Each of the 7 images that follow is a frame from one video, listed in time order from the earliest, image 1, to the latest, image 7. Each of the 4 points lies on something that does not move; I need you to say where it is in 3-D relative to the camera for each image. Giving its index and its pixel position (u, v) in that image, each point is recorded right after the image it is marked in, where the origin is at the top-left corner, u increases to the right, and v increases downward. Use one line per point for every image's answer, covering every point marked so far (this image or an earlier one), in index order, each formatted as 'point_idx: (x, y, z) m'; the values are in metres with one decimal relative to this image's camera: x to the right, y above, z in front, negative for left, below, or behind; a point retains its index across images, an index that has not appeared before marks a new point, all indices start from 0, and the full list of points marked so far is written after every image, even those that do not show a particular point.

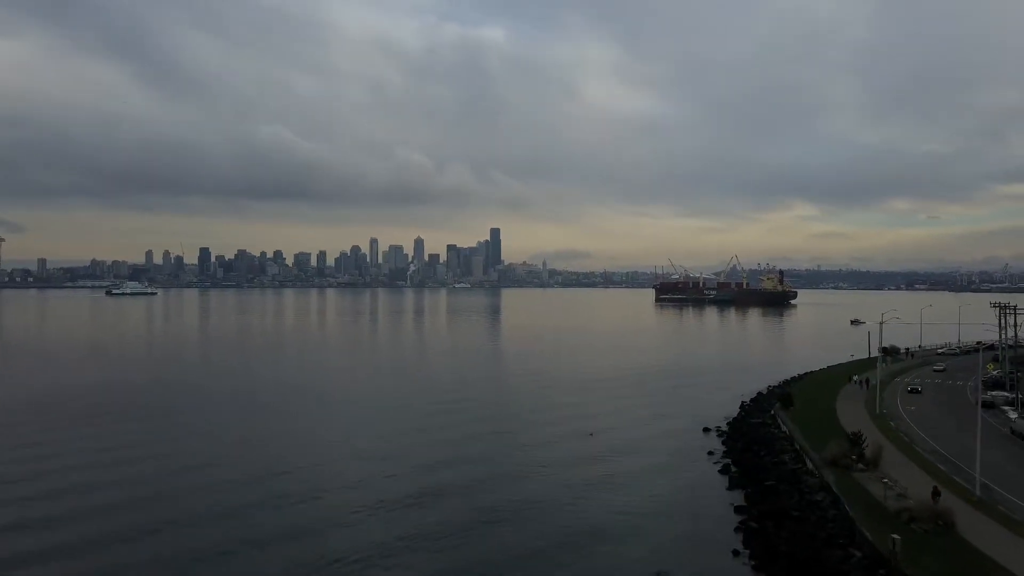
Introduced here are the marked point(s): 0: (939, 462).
0: (+11.9, -4.8, +19.5) m
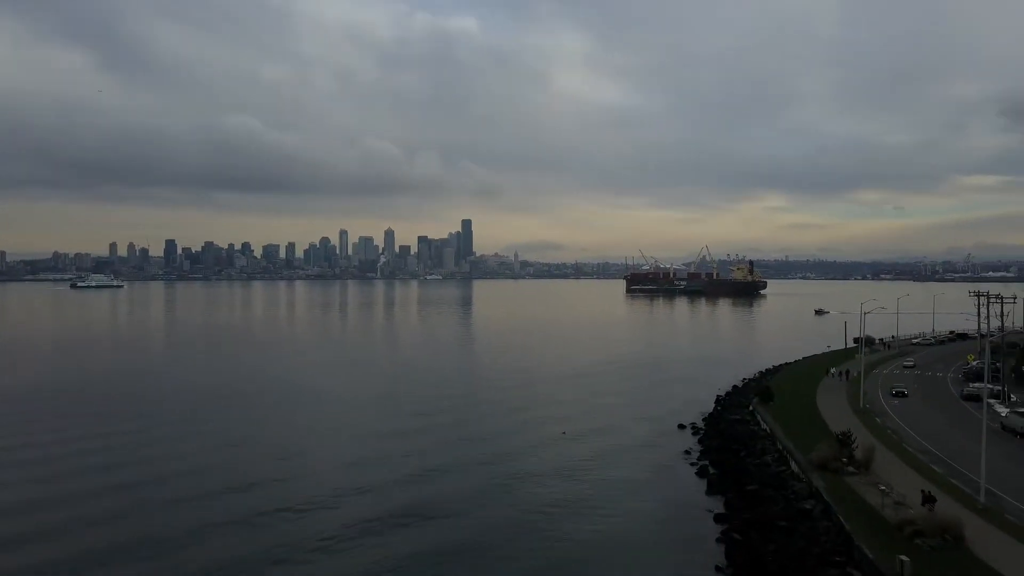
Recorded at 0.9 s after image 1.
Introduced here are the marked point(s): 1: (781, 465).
0: (+10.9, -4.5, +18.2) m
1: (+7.6, -5.0, +19.8) m
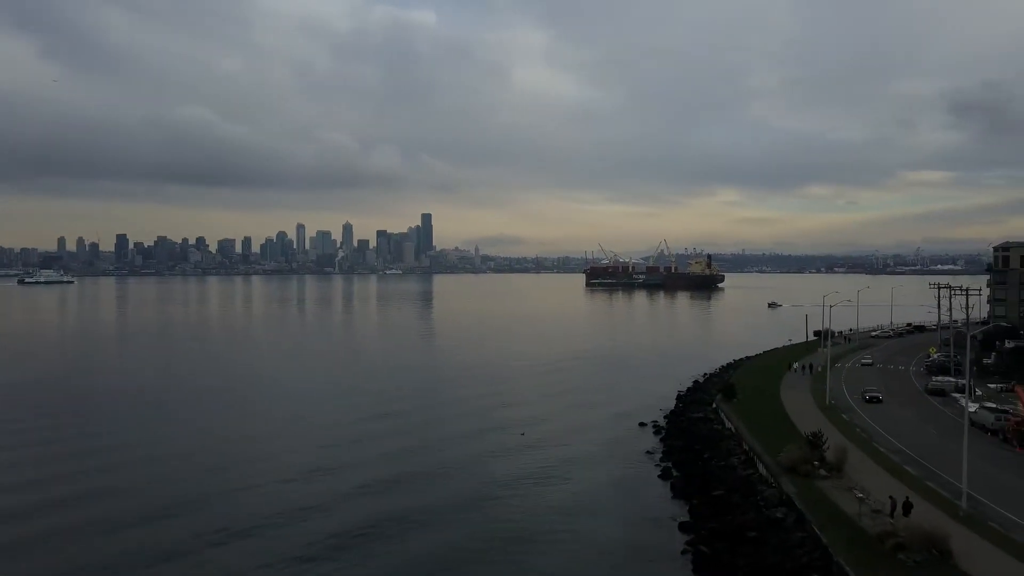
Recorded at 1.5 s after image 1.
0: (+9.7, -4.3, +17.2) m
1: (+6.2, -4.8, +18.6) m
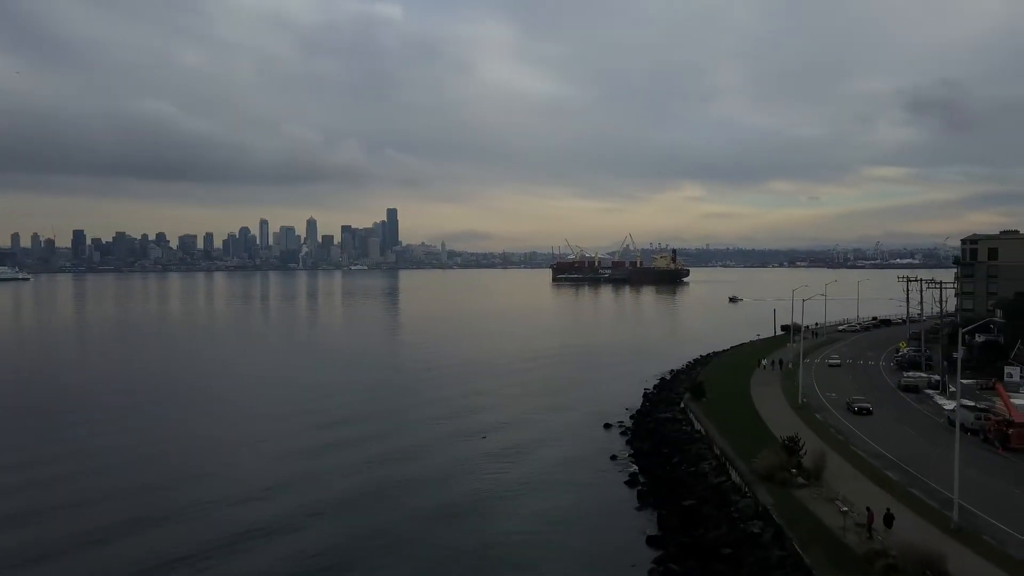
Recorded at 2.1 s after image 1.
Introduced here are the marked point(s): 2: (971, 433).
0: (+8.6, -4.1, +16.1) m
1: (+5.1, -4.6, +17.4) m
2: (+12.5, -3.9, +19.1) m
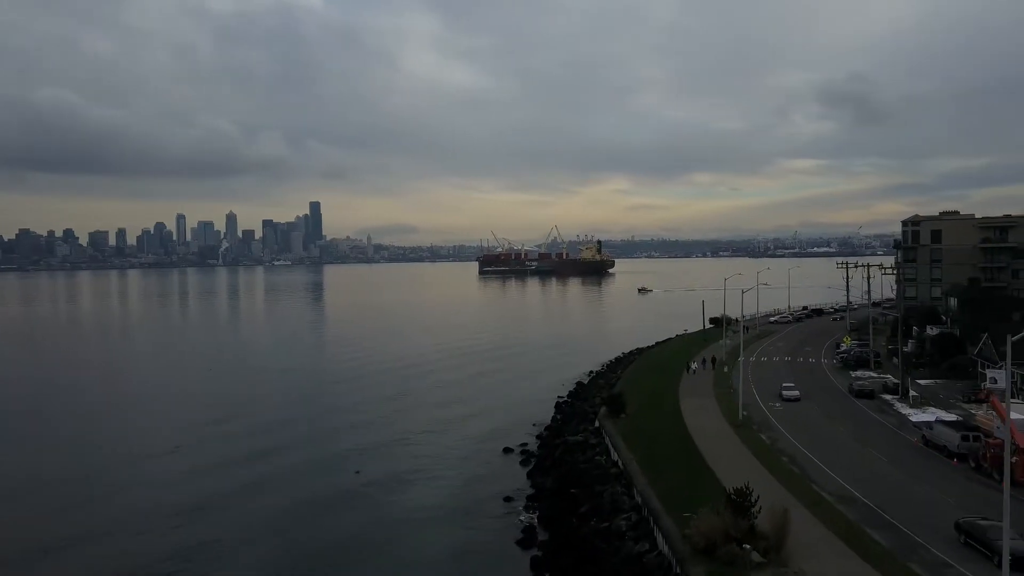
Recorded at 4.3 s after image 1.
0: (+5.9, -3.9, +11.5) m
1: (+2.3, -4.4, +12.5) m
2: (+9.5, -3.5, +14.9) m
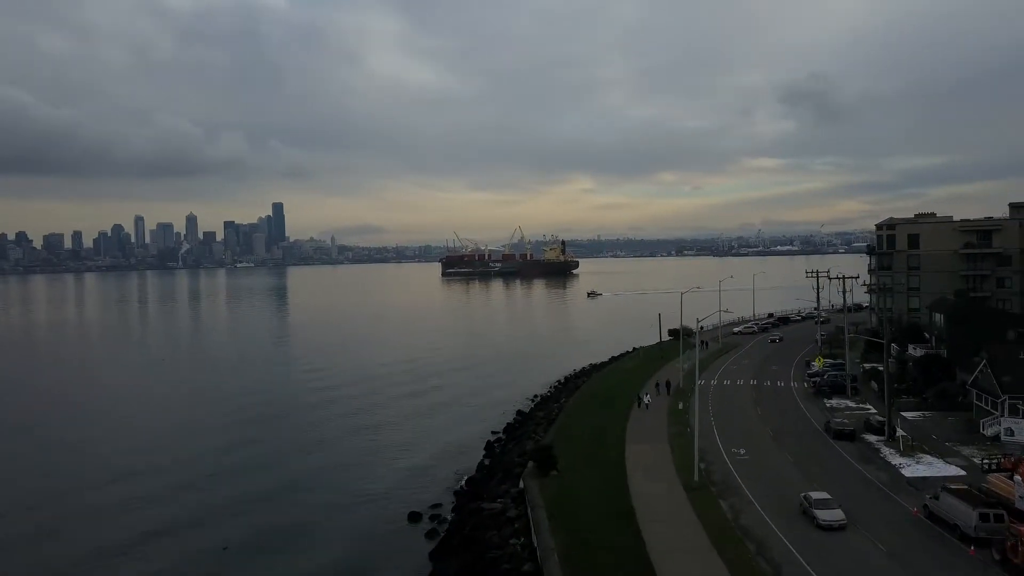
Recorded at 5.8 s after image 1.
0: (+4.1, -4.4, +7.9) m
1: (+0.5, -5.0, +8.7) m
2: (+7.6, -4.1, +11.4) m
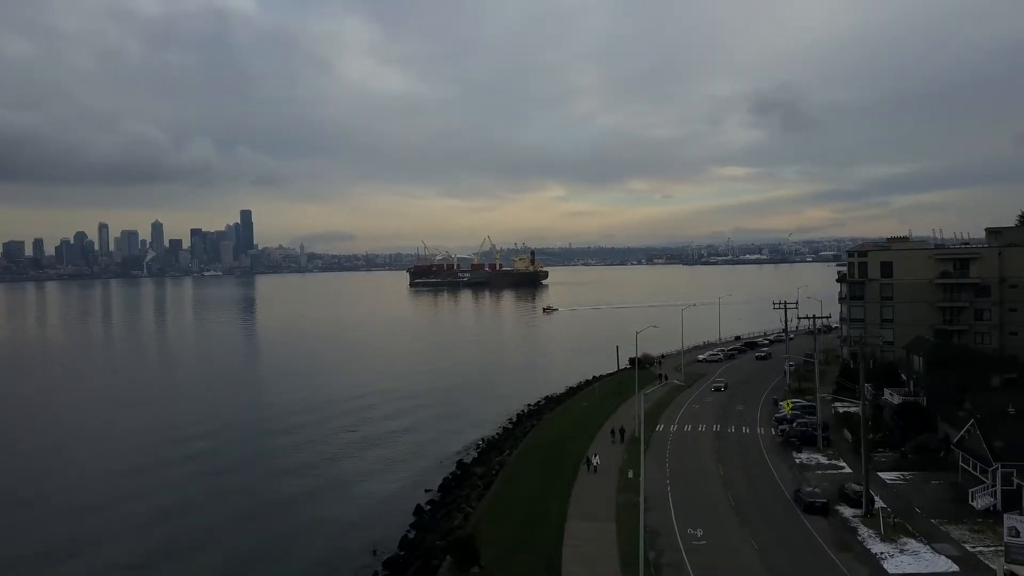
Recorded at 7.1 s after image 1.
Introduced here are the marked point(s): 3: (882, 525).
0: (+2.8, -5.5, +5.4) m
1: (-0.9, -6.1, +6.0) m
2: (+6.1, -5.1, +9.1) m
3: (+7.6, -4.8, +14.8) m
